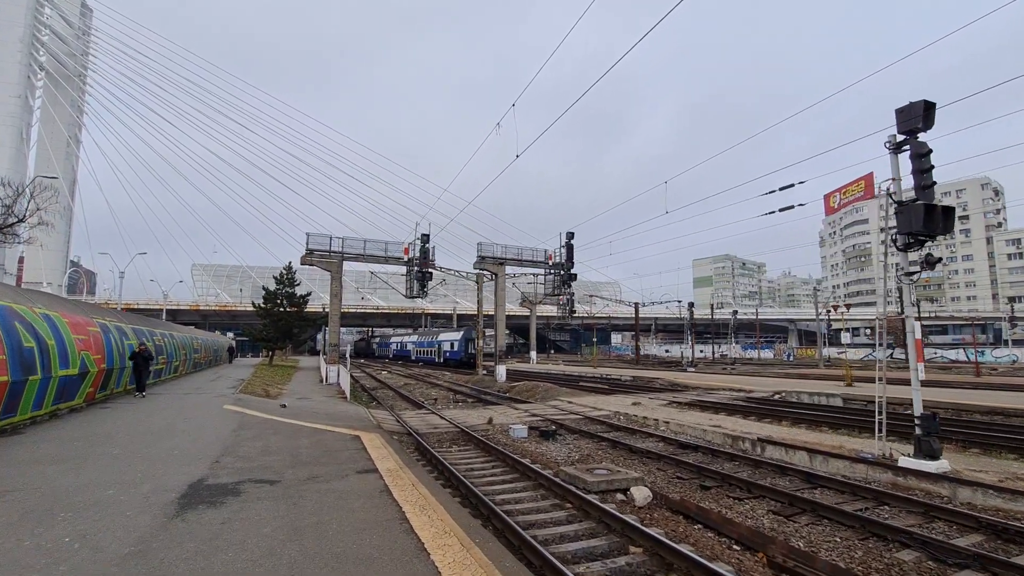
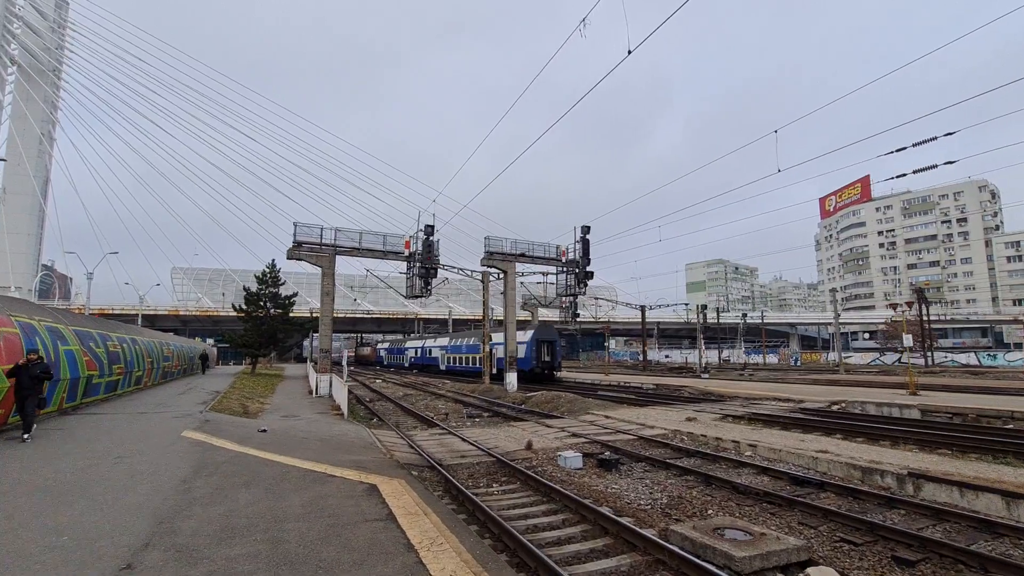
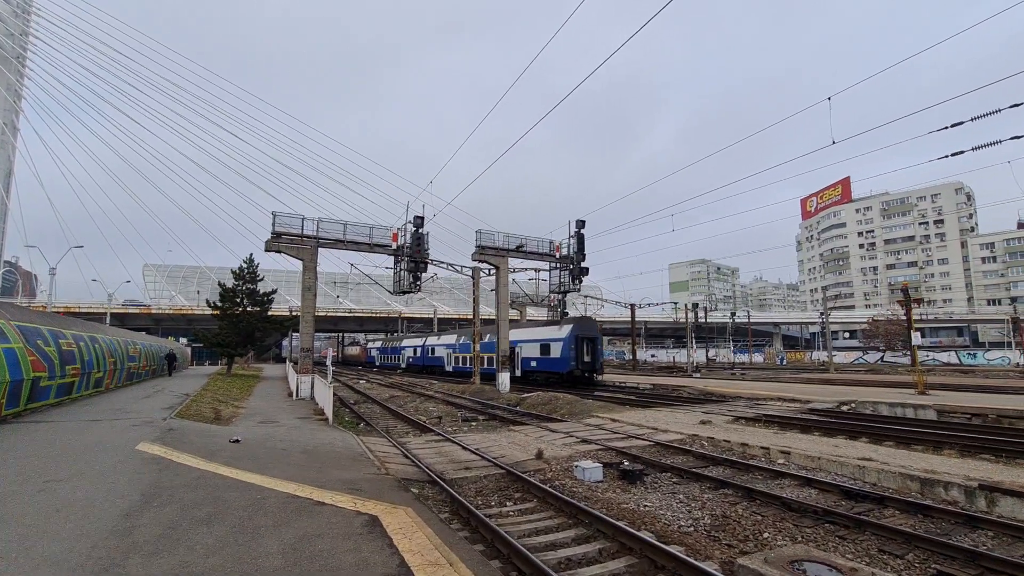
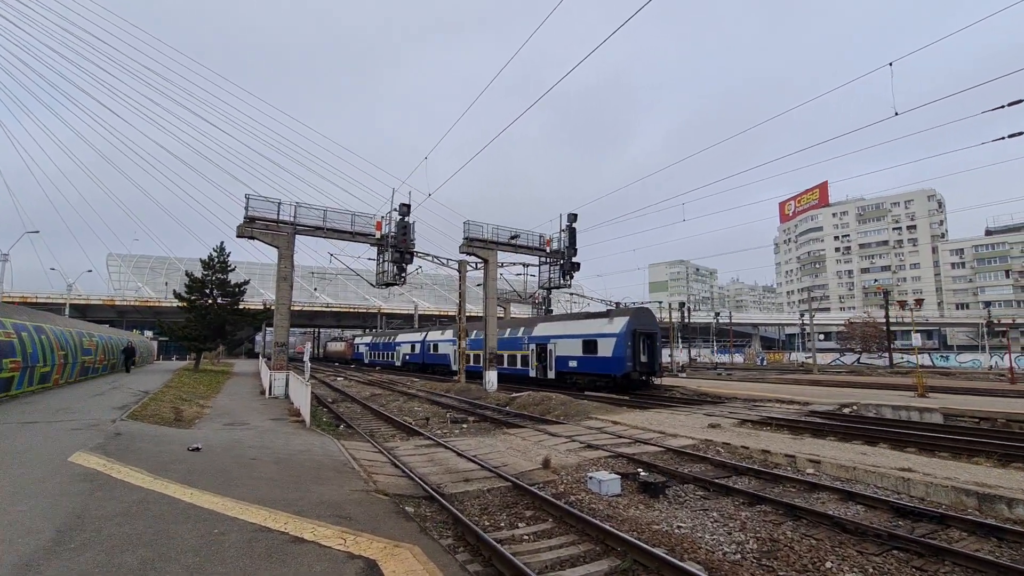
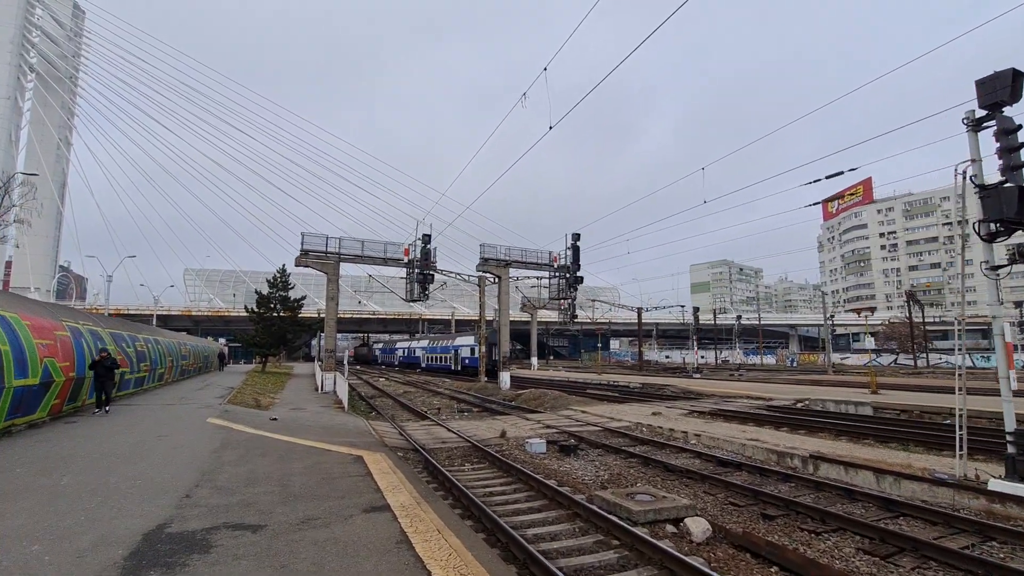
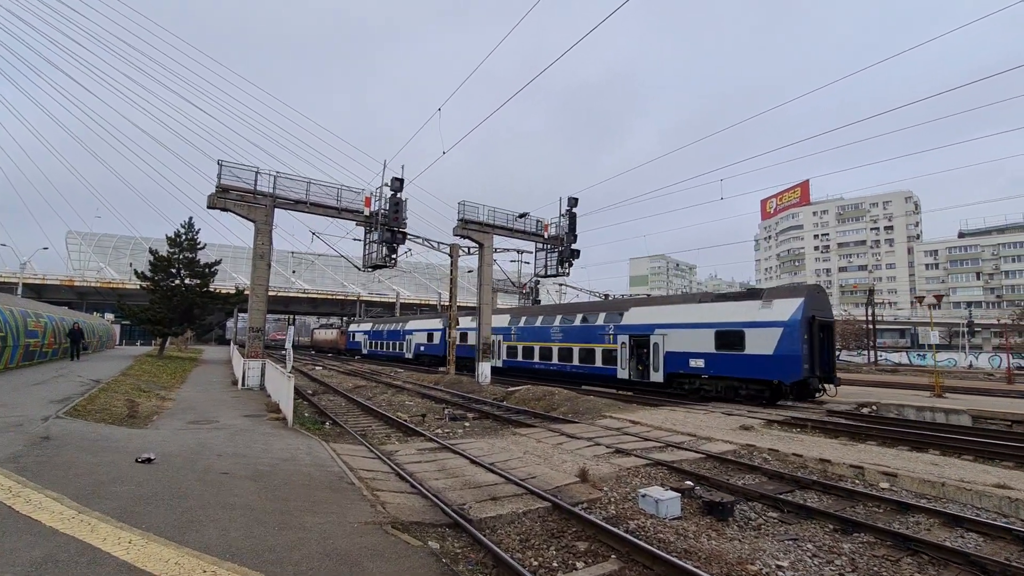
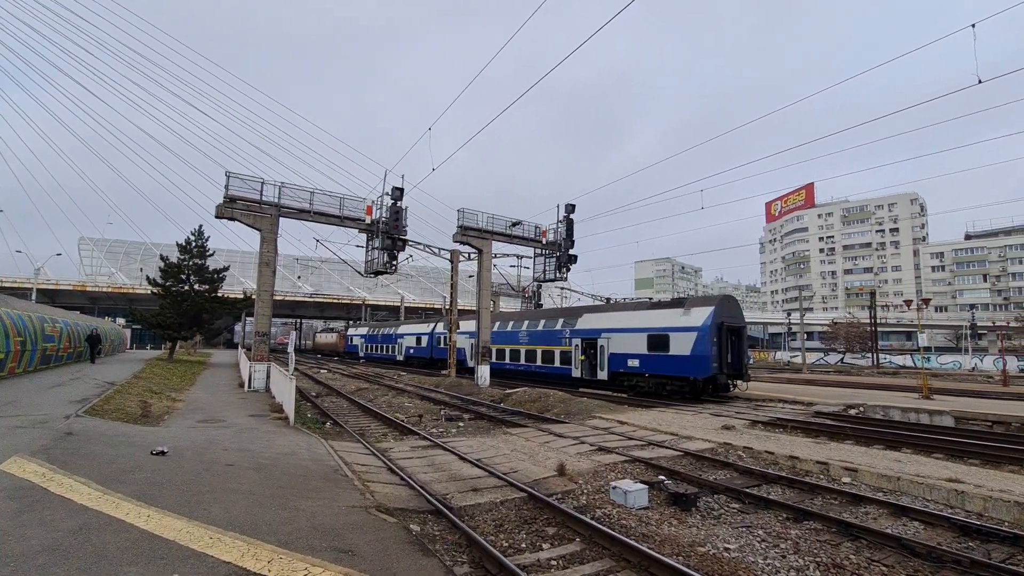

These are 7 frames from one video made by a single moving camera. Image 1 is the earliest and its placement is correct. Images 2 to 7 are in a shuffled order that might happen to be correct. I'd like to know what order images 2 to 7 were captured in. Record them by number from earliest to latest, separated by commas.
5, 2, 3, 4, 7, 6
